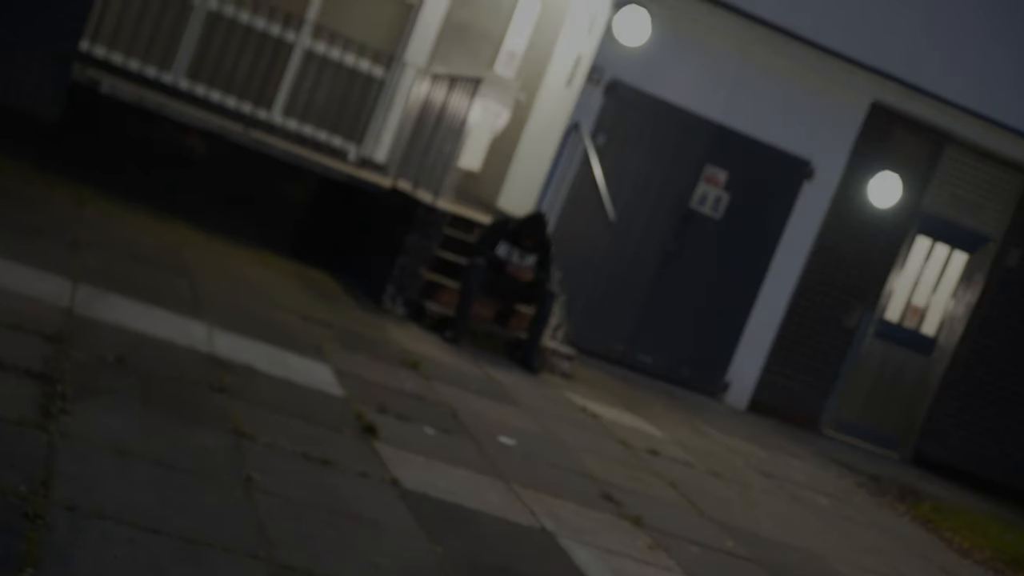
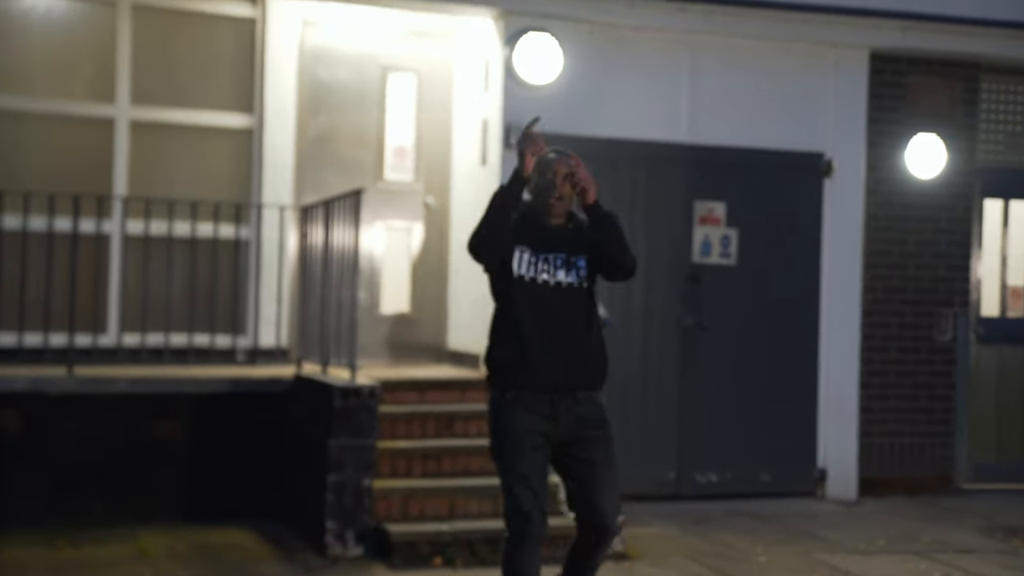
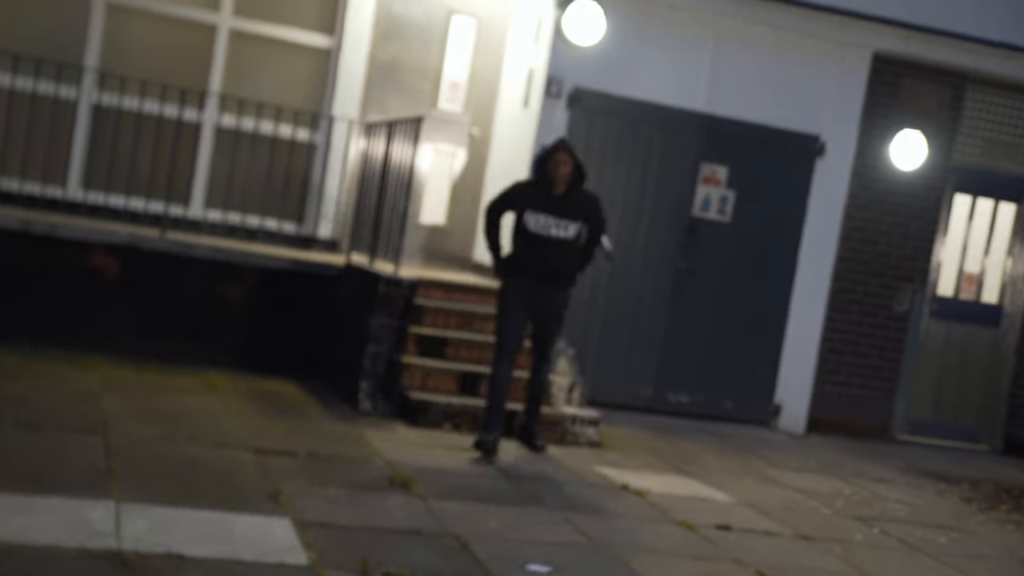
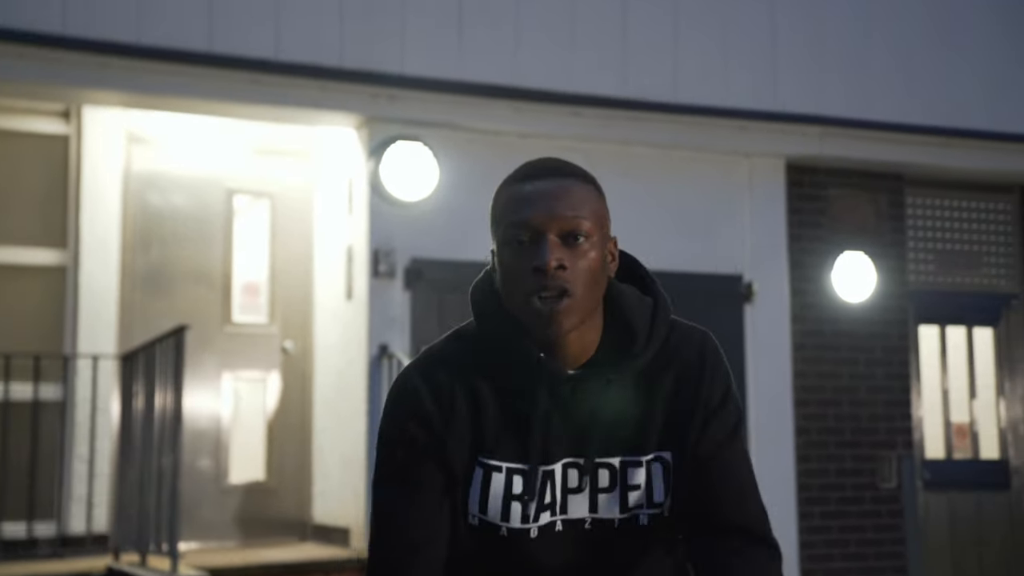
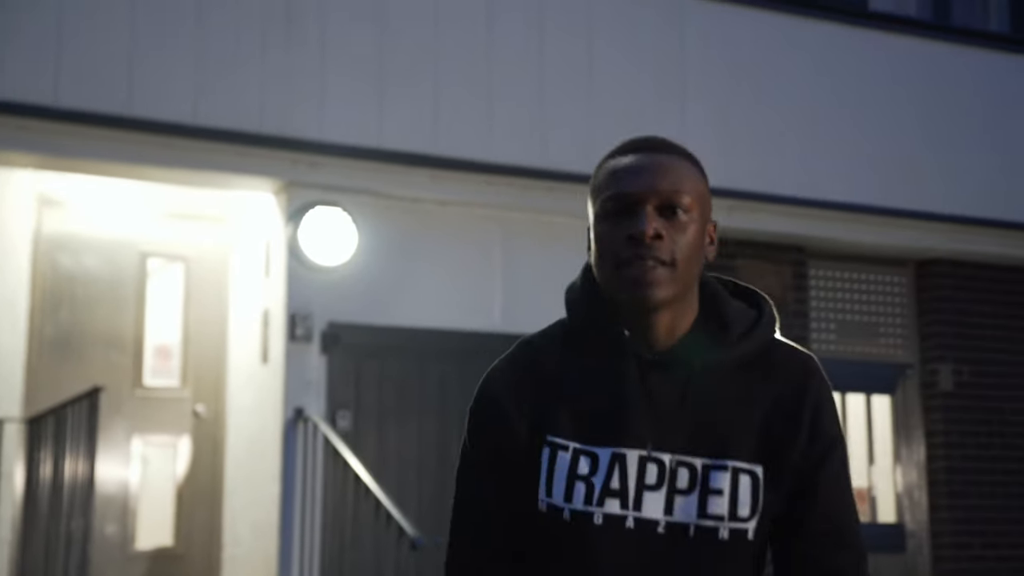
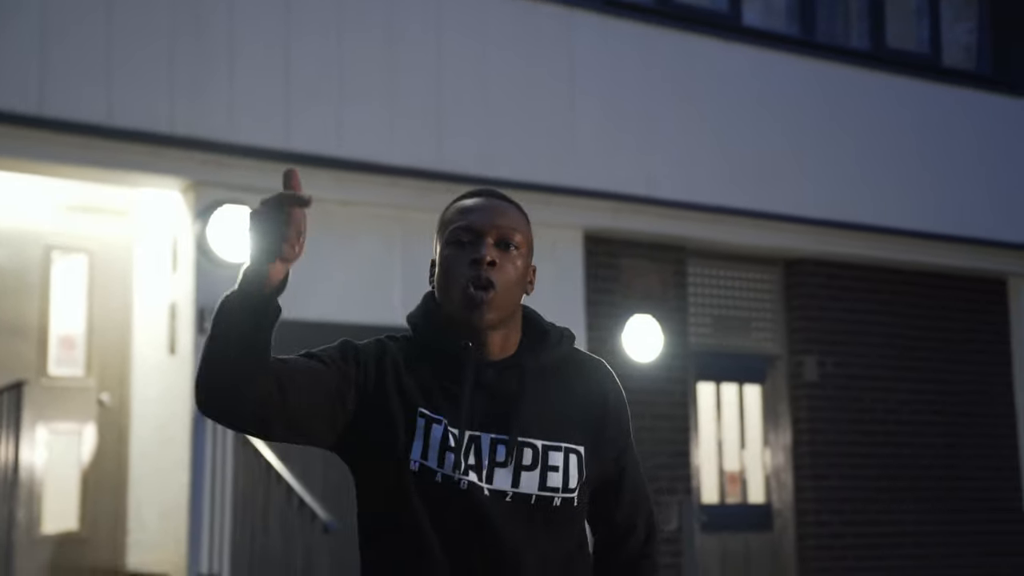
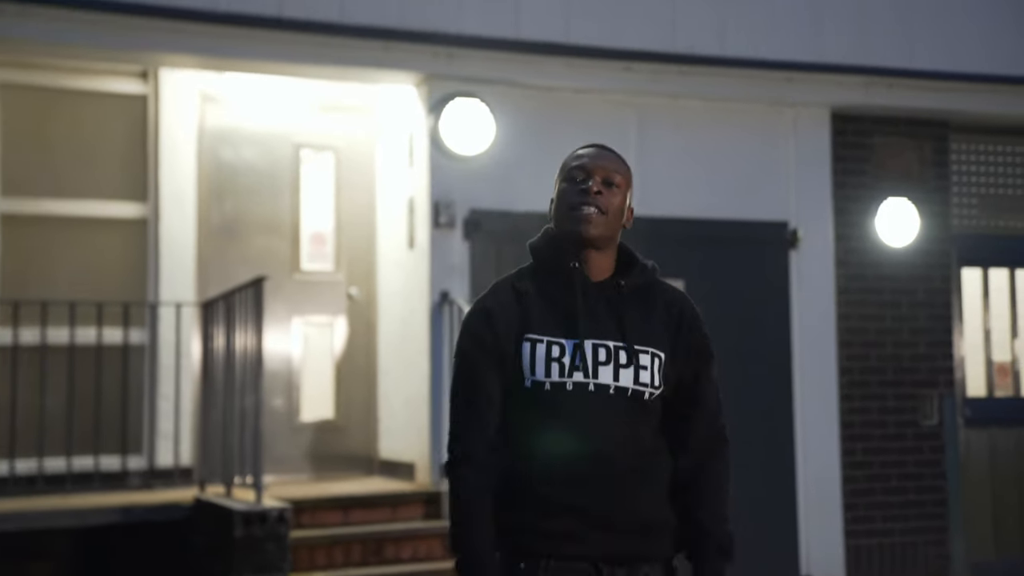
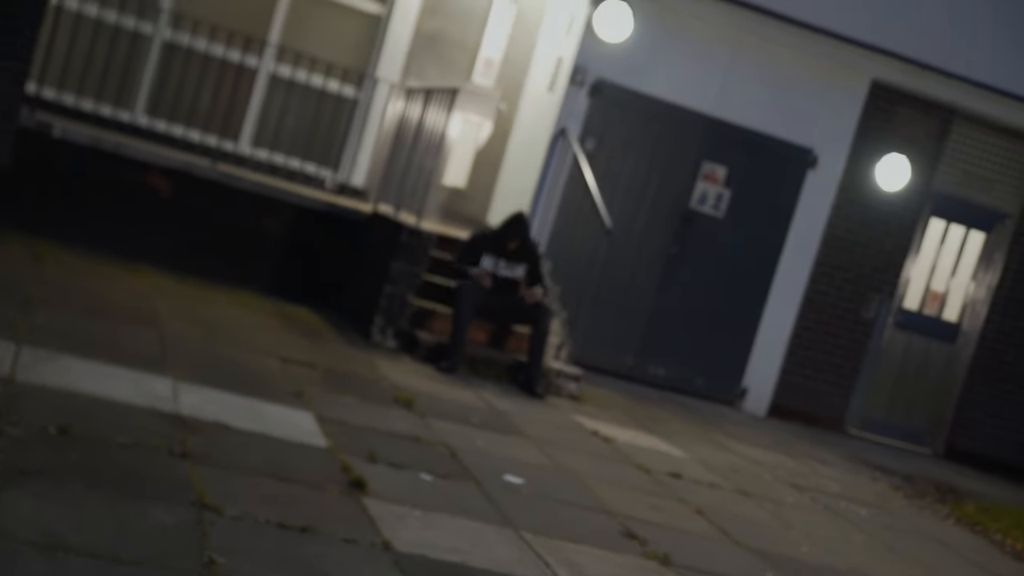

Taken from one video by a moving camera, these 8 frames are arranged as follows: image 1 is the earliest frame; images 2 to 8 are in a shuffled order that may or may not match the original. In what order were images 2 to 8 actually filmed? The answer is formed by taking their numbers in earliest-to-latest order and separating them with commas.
8, 3, 2, 7, 4, 5, 6
